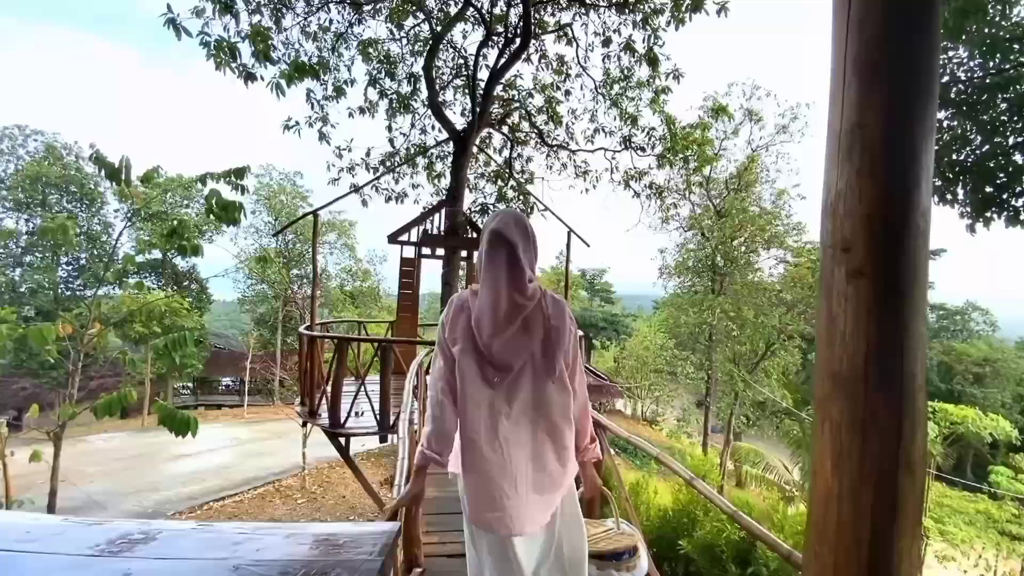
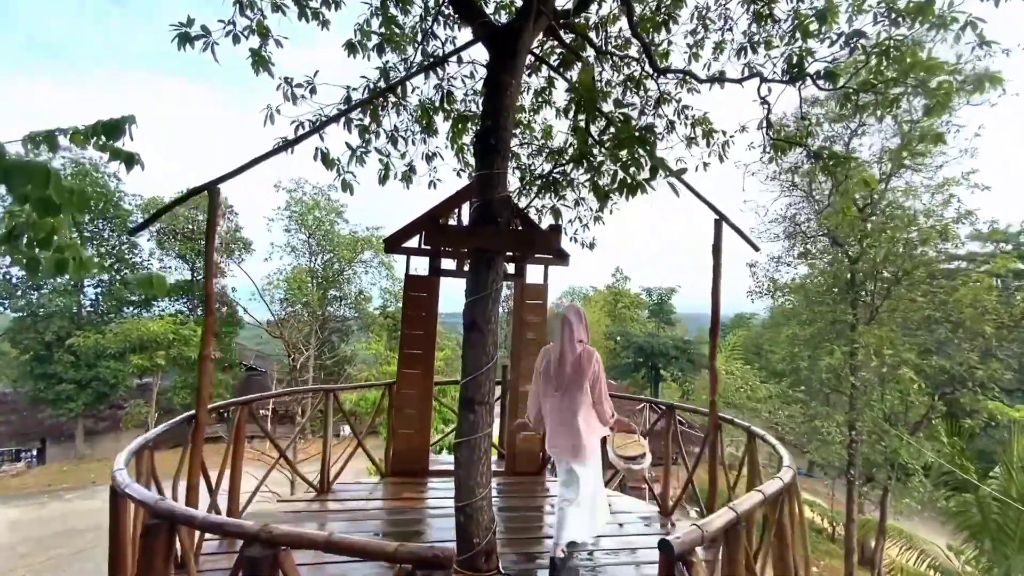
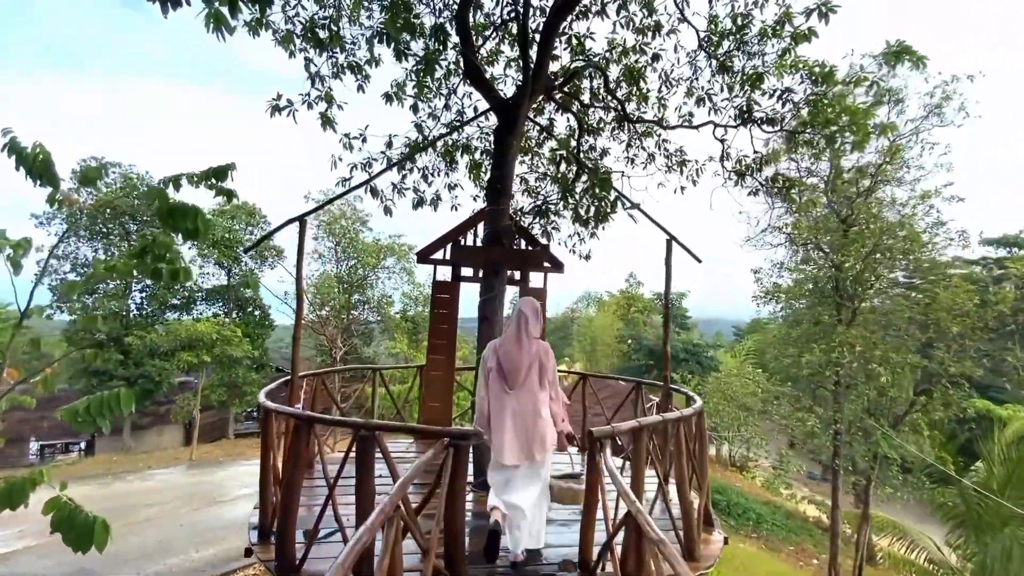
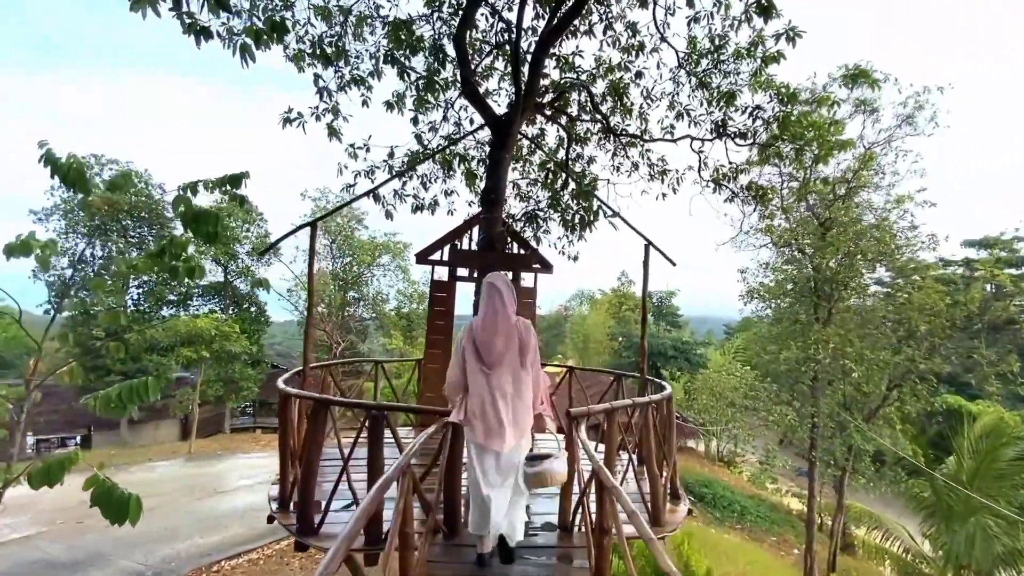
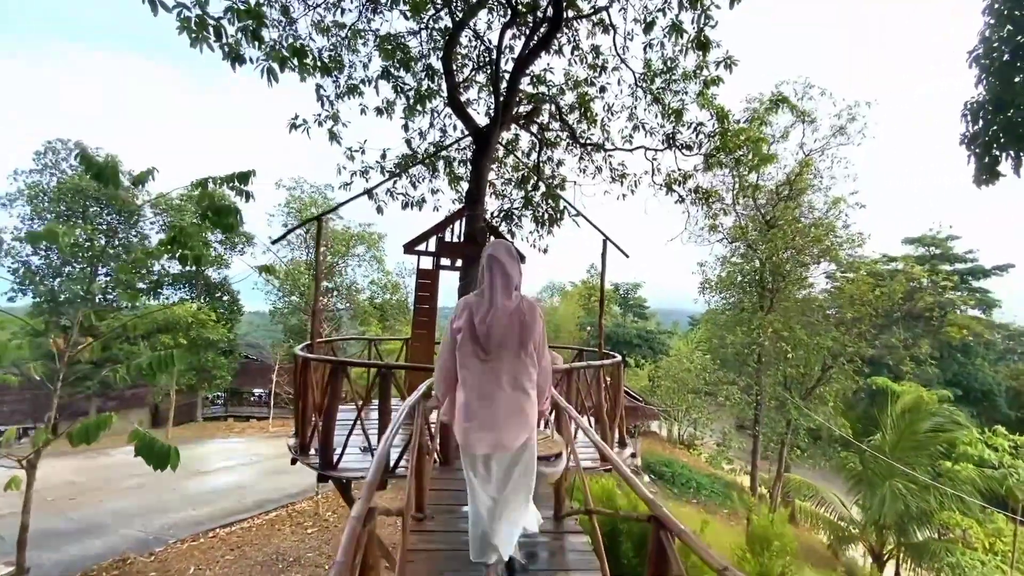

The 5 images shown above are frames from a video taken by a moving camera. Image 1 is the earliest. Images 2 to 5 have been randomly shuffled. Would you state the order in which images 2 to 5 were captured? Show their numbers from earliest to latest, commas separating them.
5, 4, 3, 2
